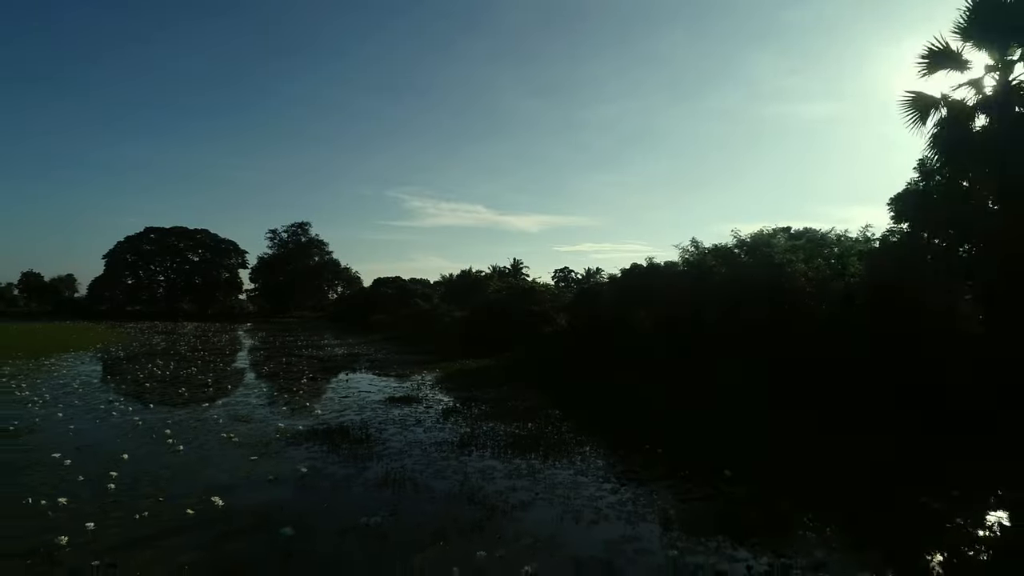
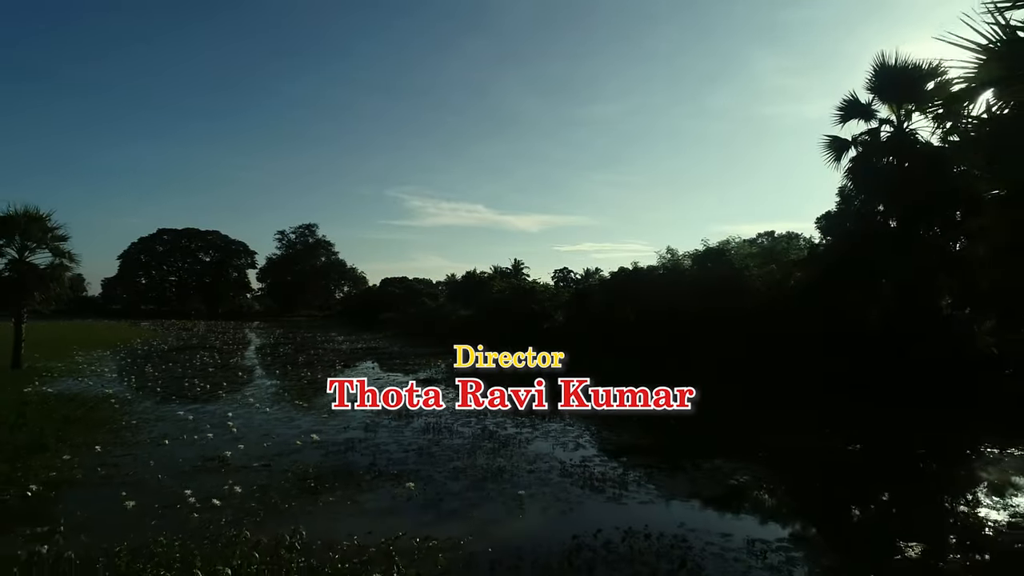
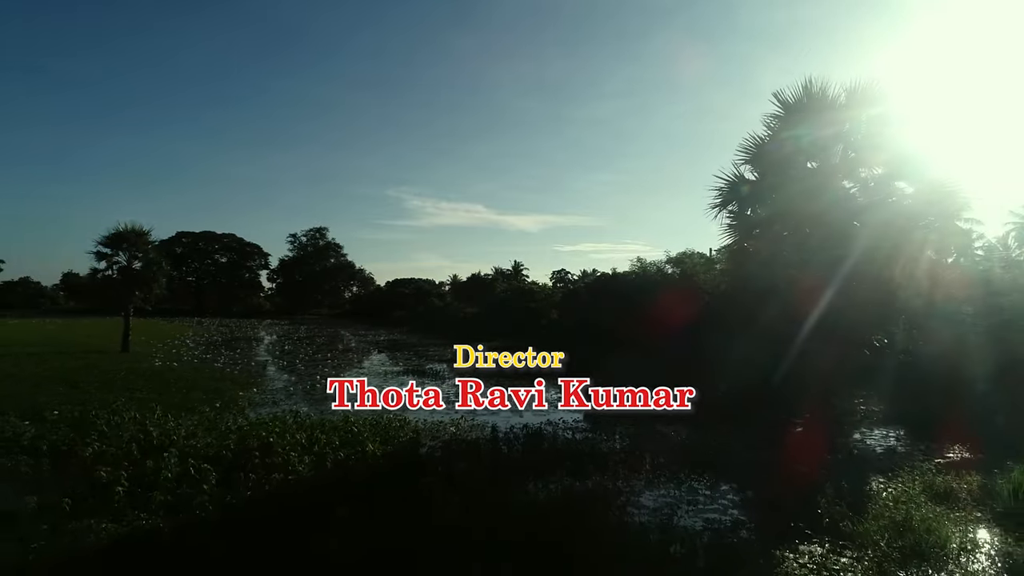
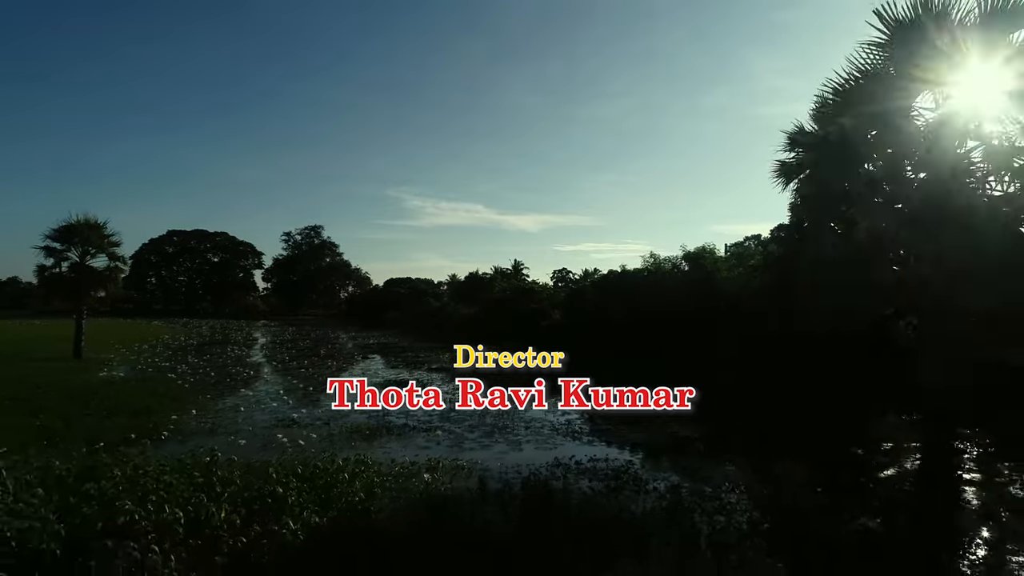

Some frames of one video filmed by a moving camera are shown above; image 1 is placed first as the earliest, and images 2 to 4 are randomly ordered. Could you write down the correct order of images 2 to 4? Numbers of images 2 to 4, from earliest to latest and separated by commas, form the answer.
2, 4, 3
